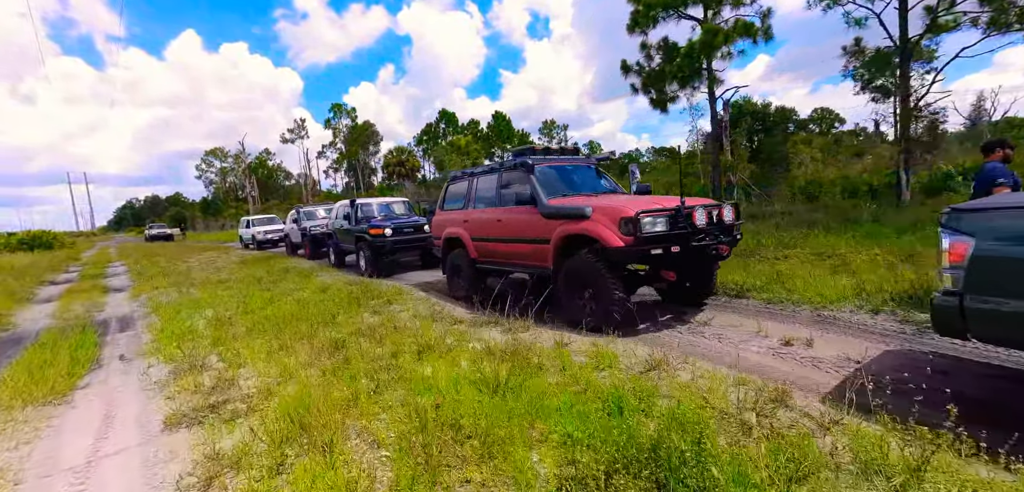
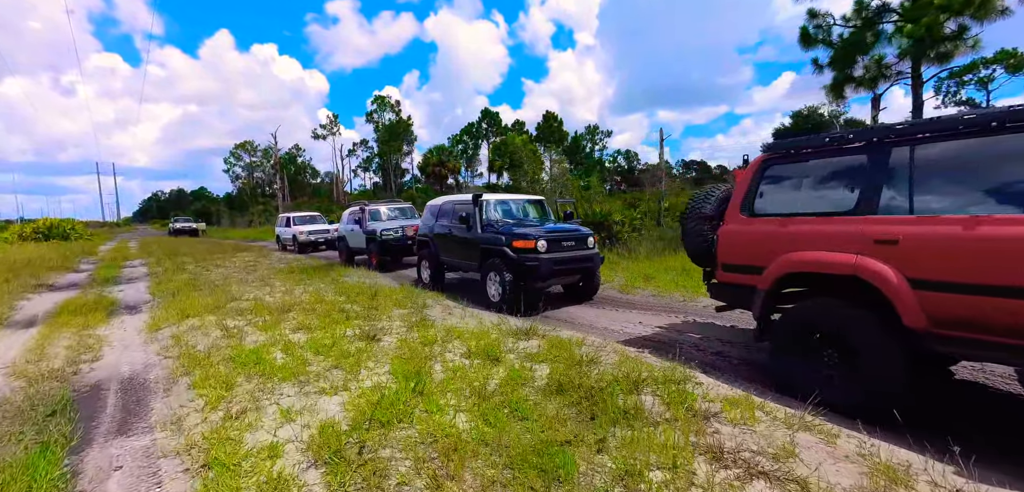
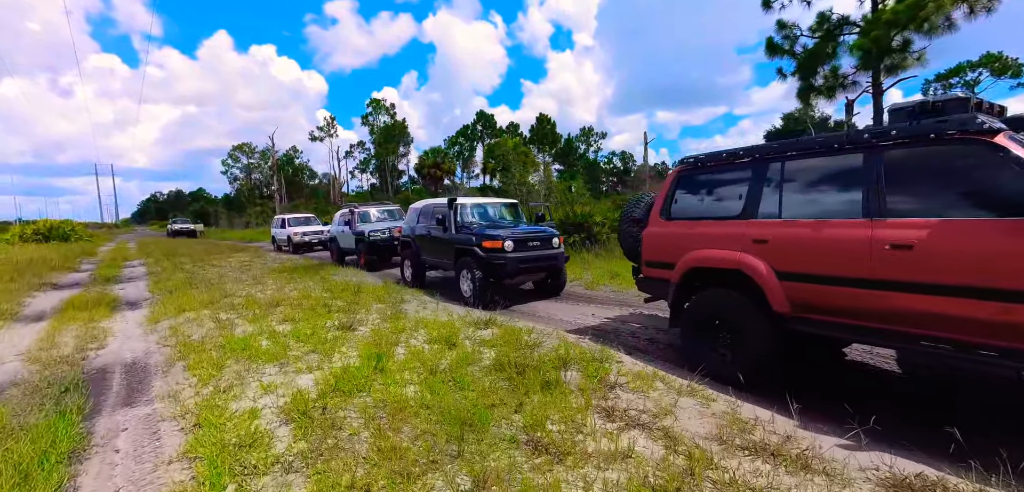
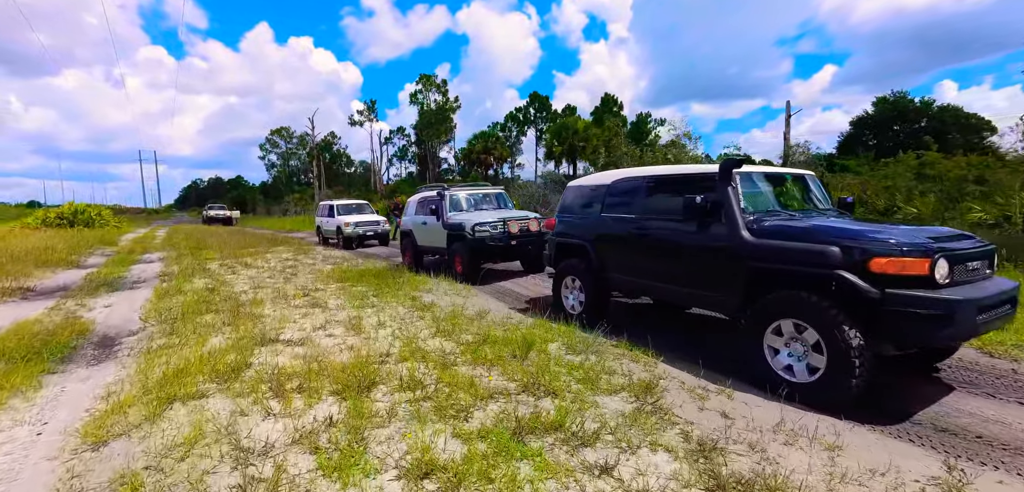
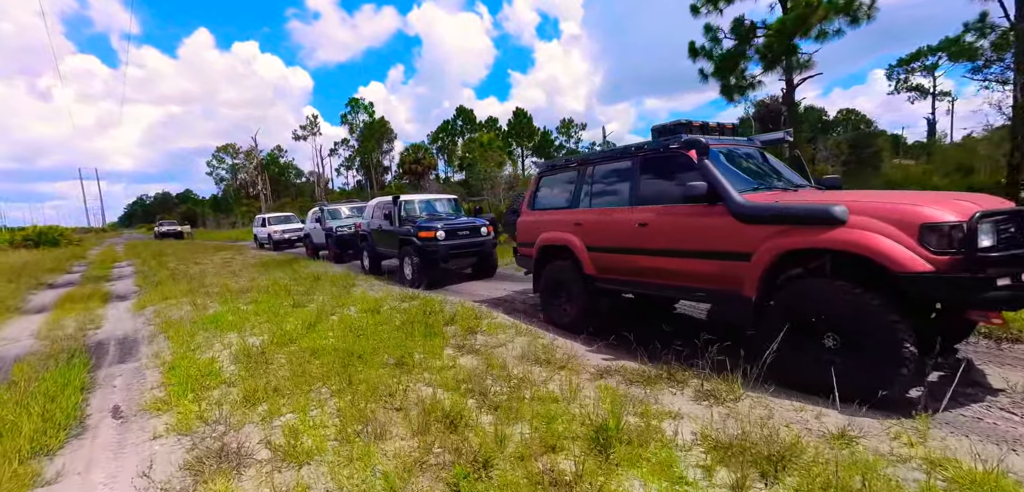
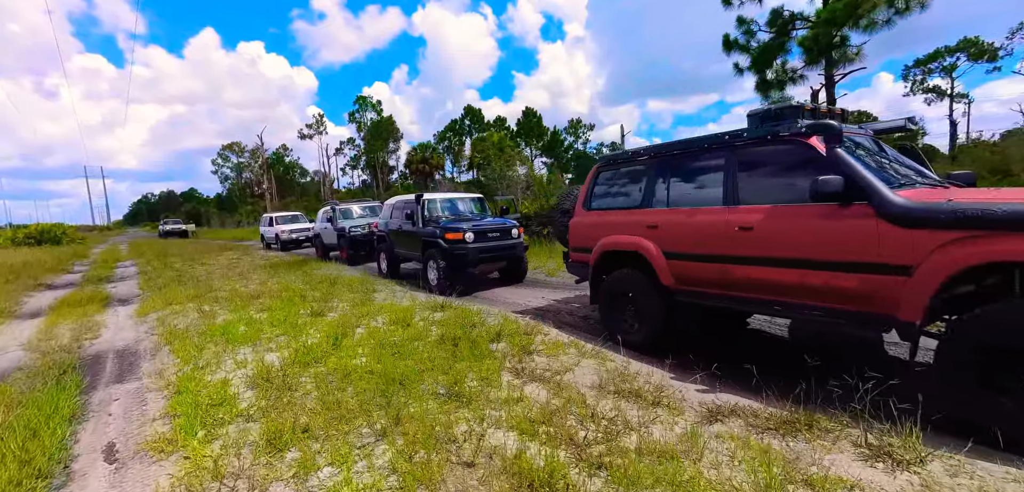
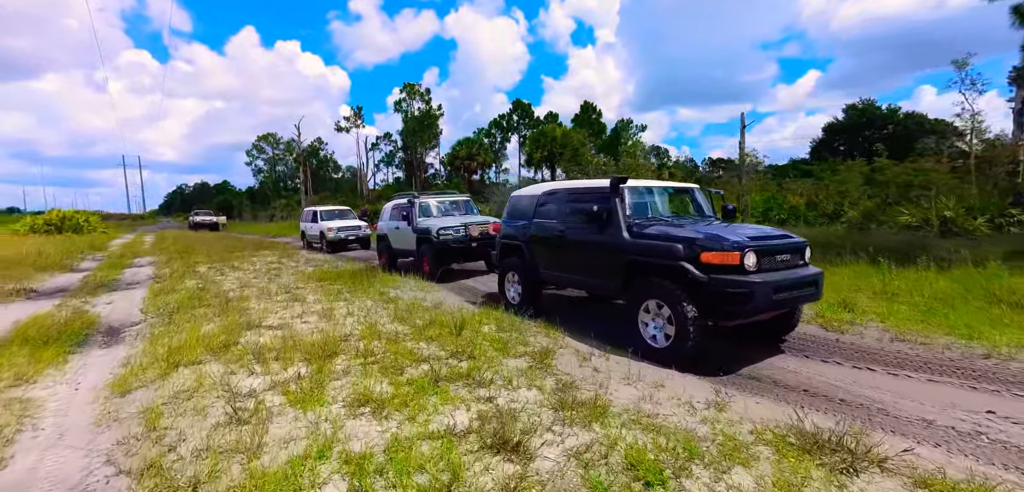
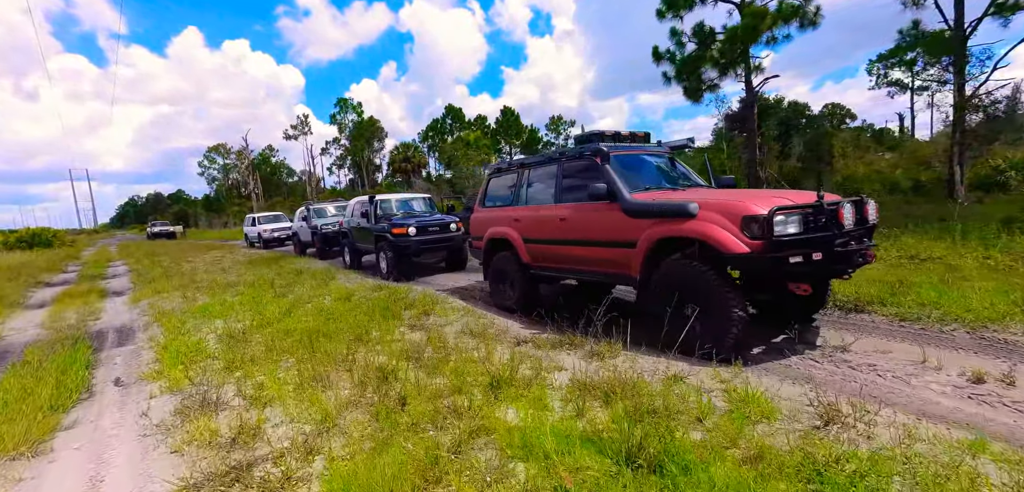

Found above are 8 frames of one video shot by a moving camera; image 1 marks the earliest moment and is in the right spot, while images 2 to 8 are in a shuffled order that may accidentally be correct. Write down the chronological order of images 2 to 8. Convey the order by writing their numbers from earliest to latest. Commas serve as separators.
8, 5, 6, 3, 2, 7, 4
